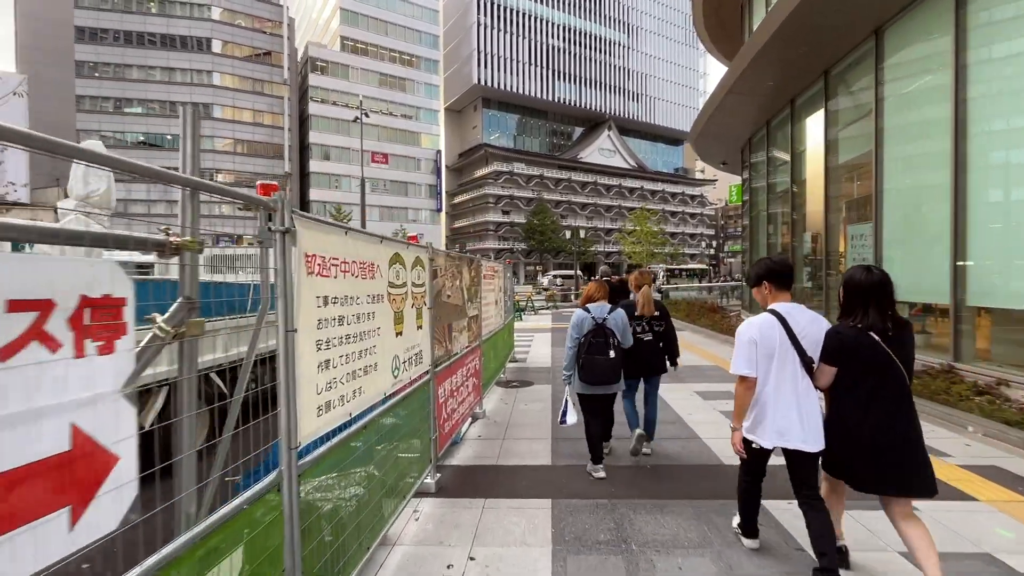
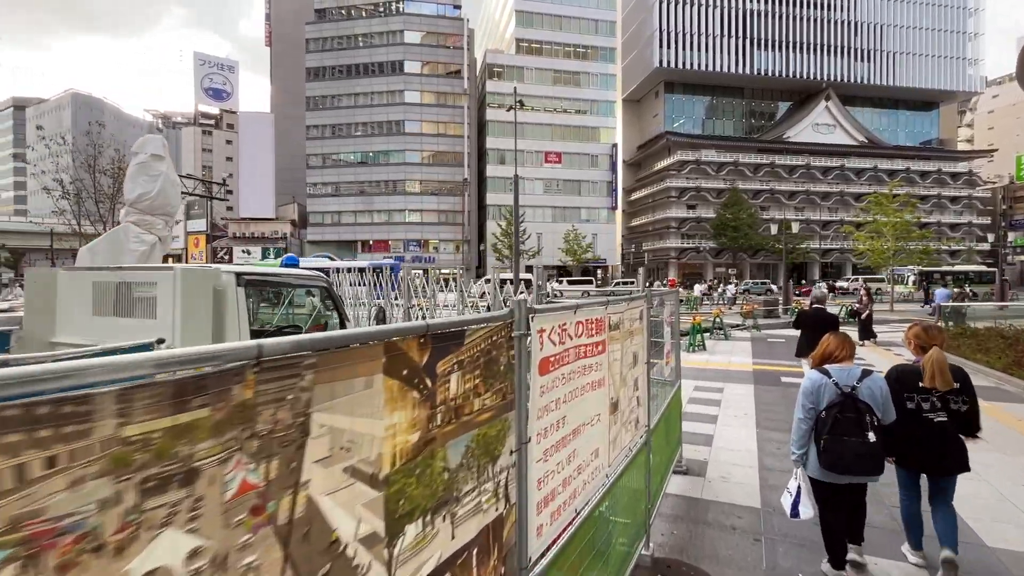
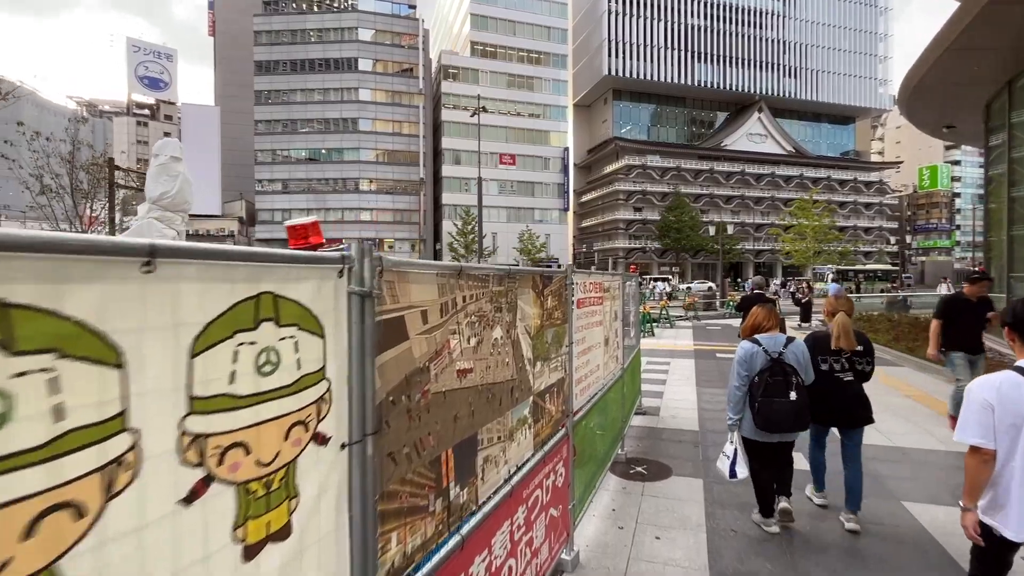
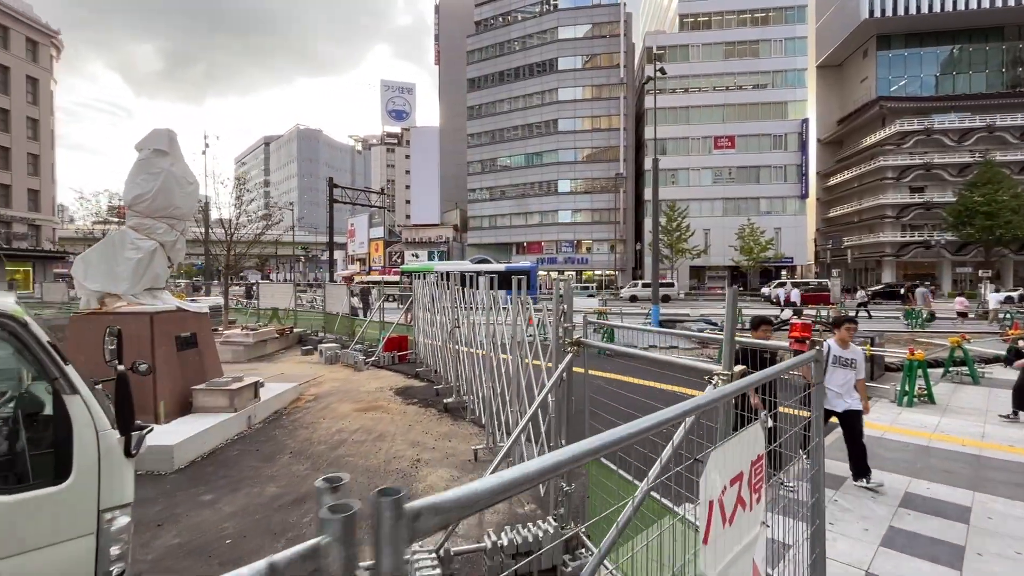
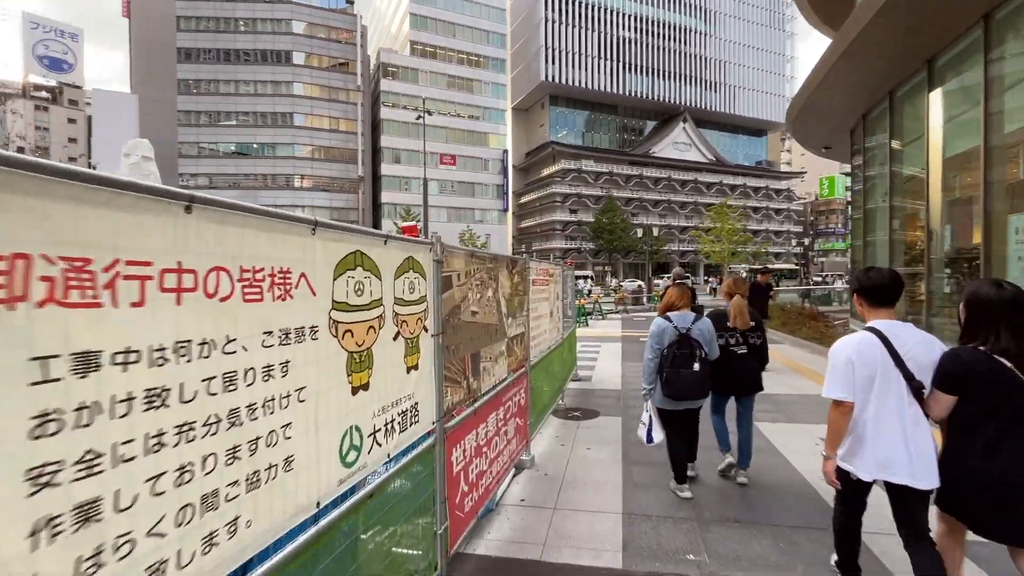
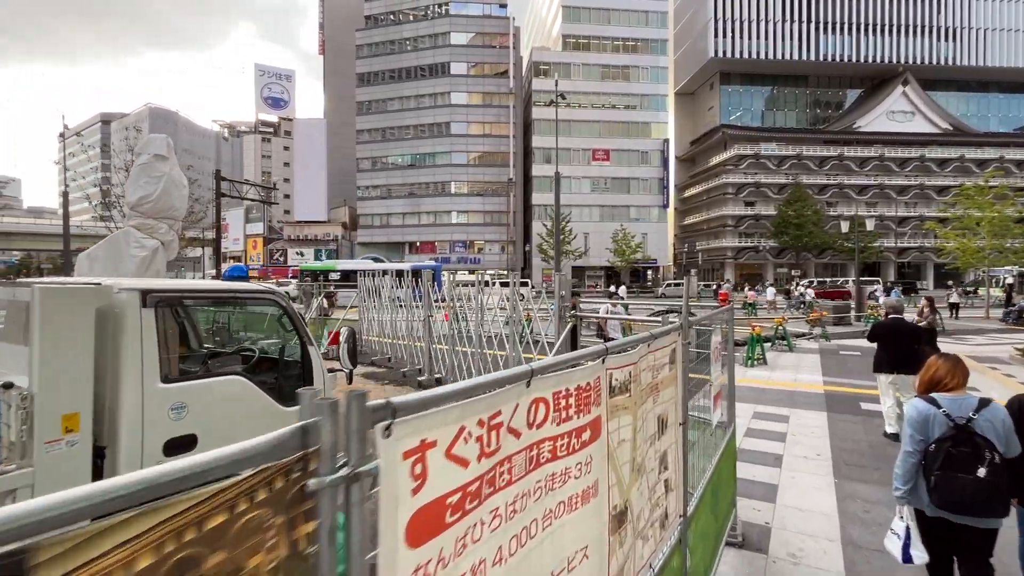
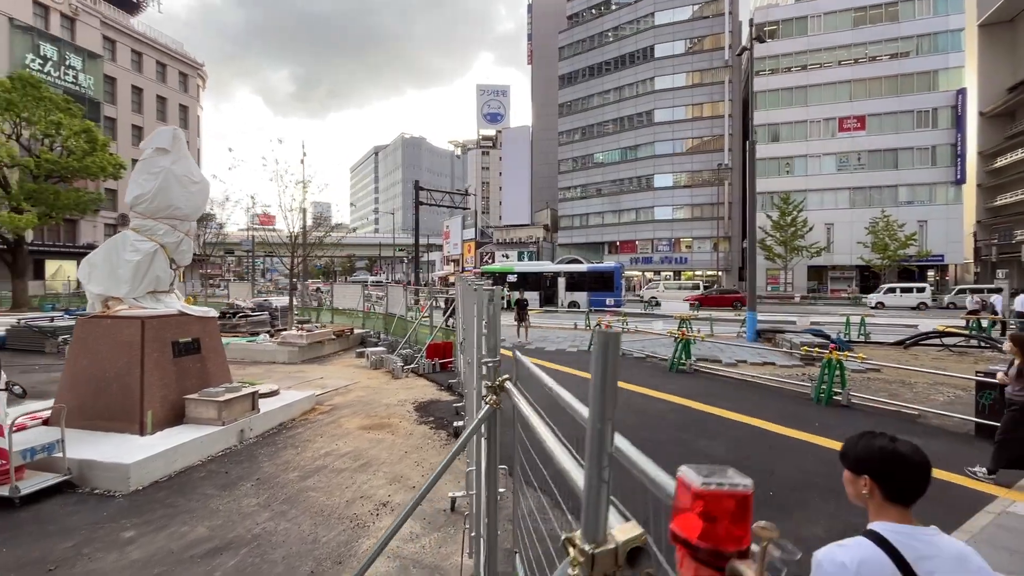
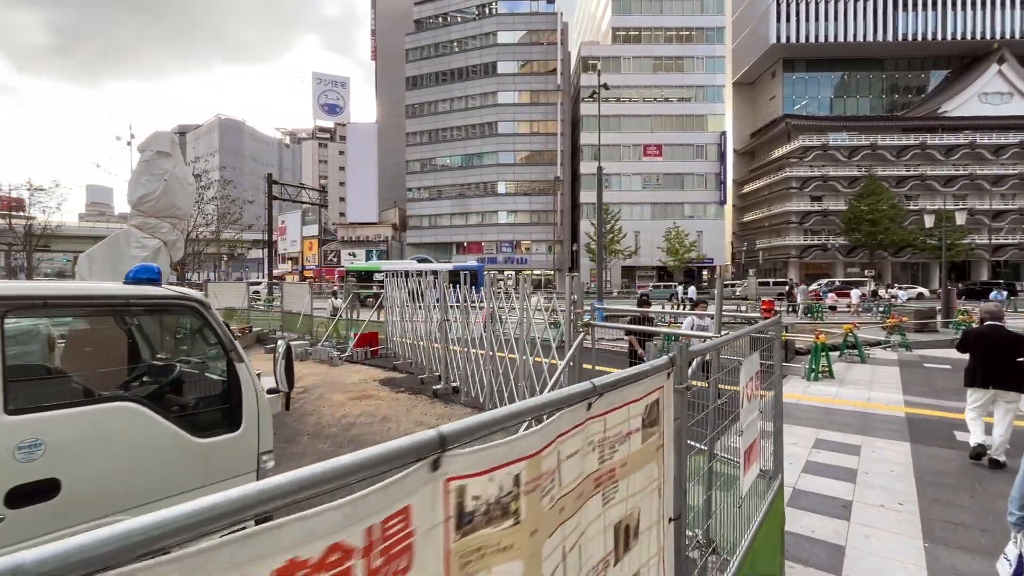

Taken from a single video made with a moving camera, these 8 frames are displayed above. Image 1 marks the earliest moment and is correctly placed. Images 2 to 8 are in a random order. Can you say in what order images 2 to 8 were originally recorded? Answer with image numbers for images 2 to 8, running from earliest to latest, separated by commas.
5, 3, 2, 6, 8, 4, 7
